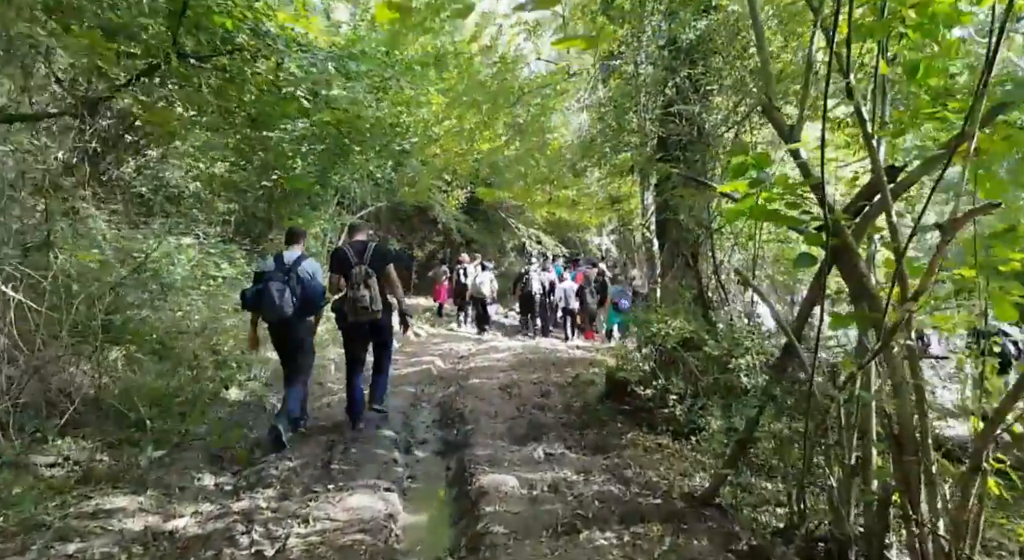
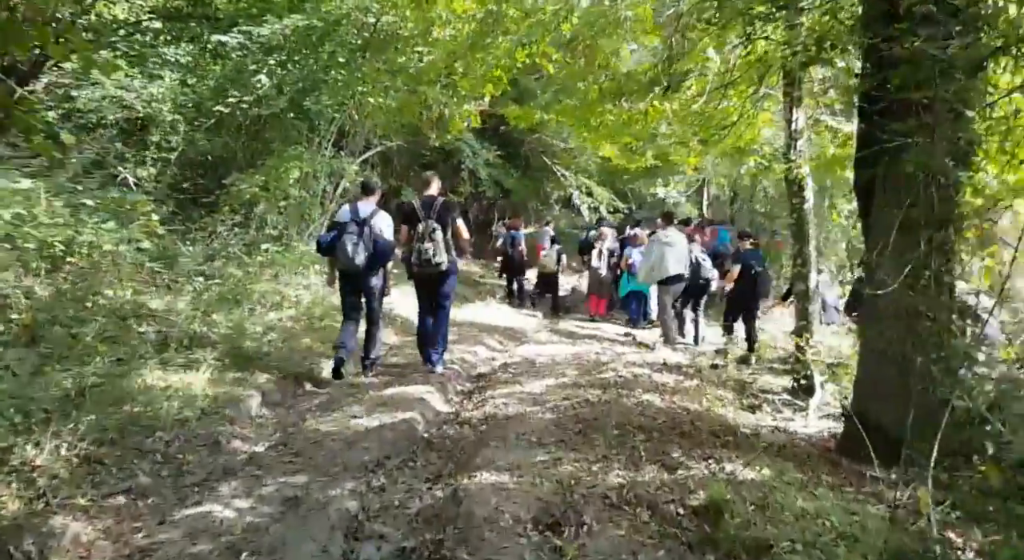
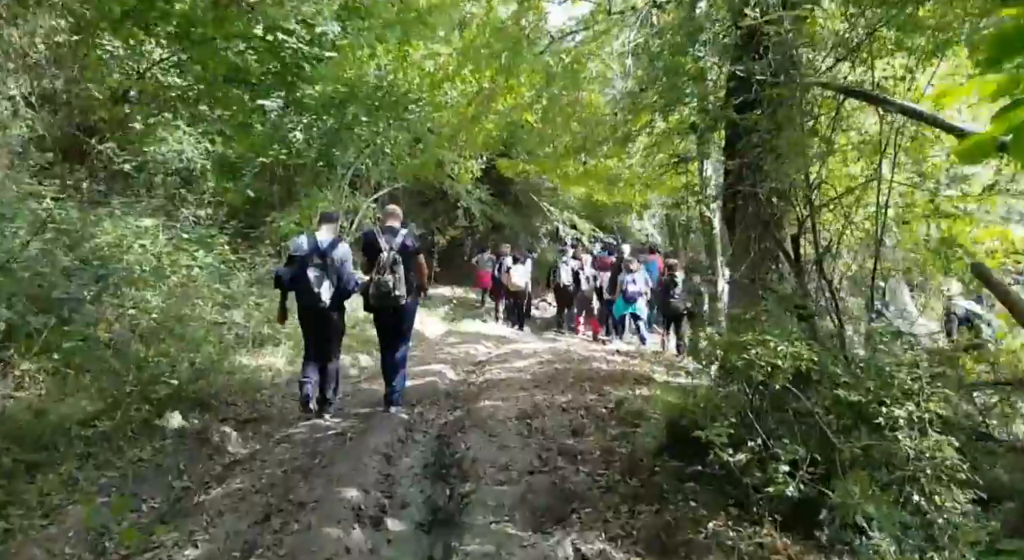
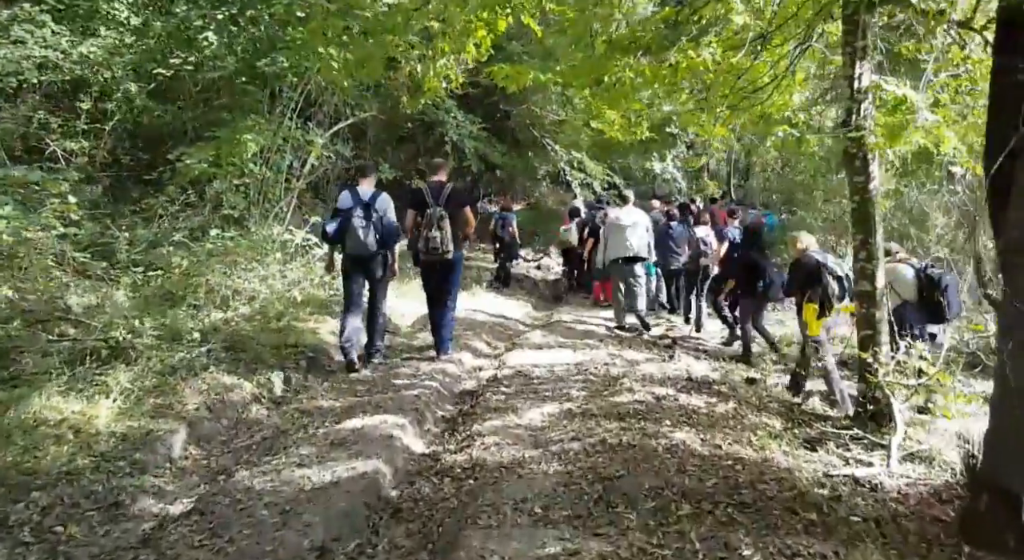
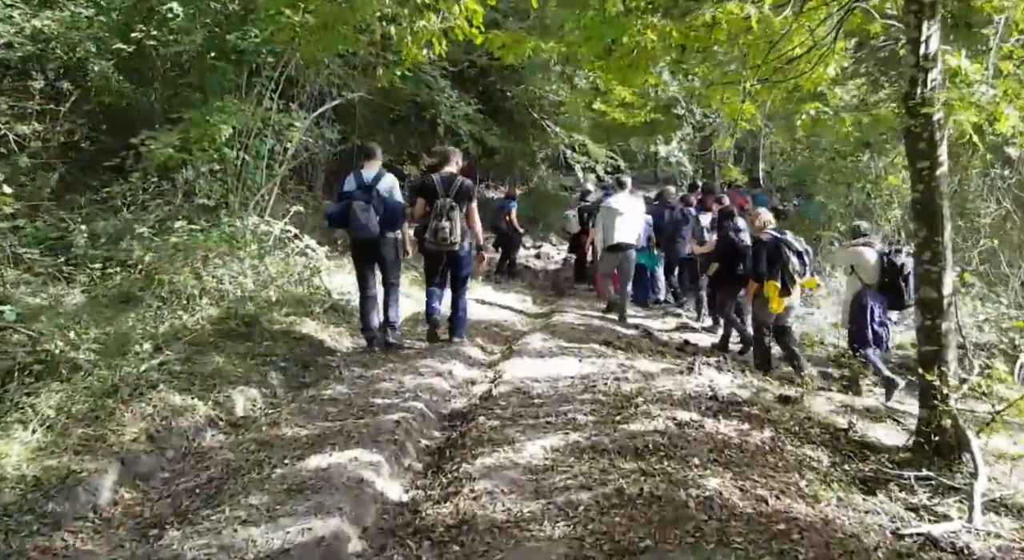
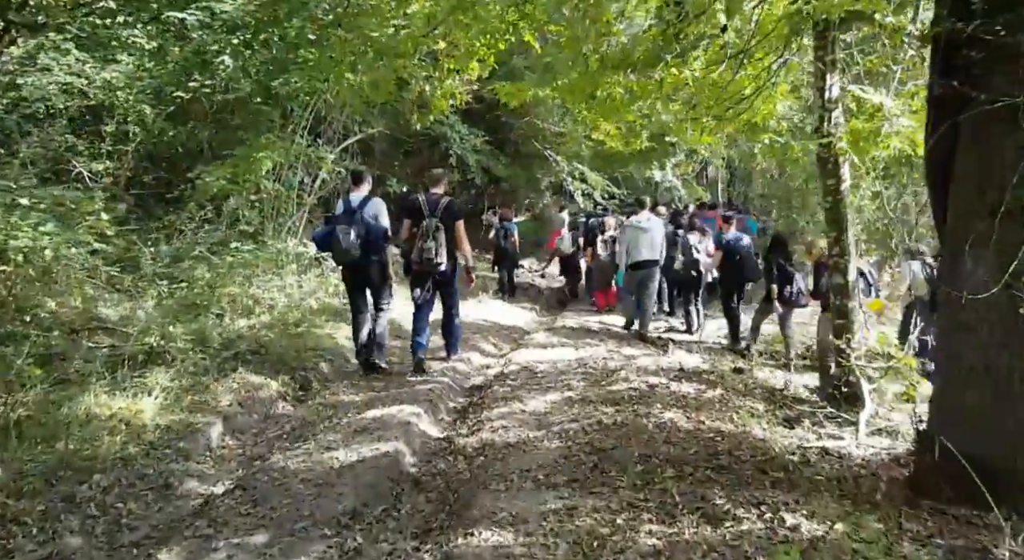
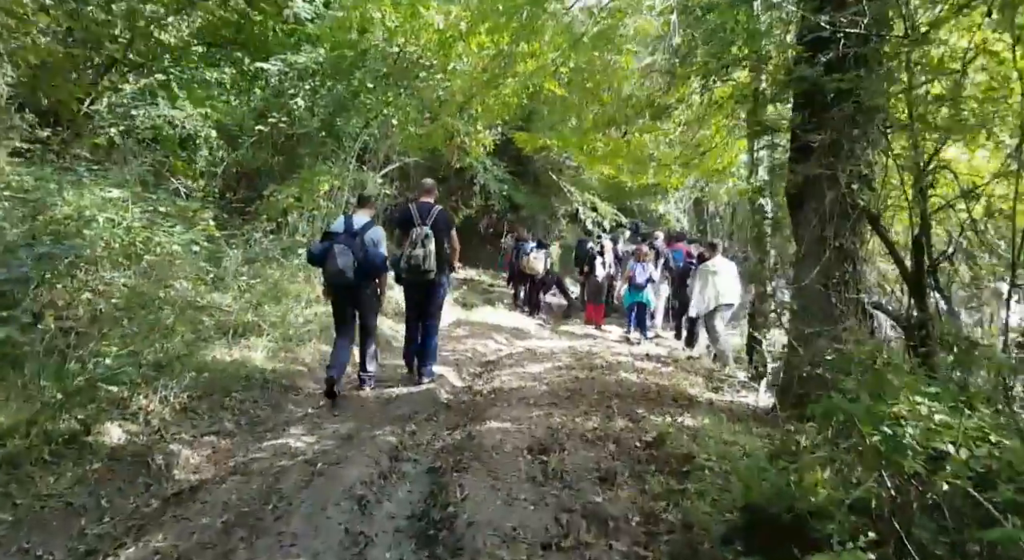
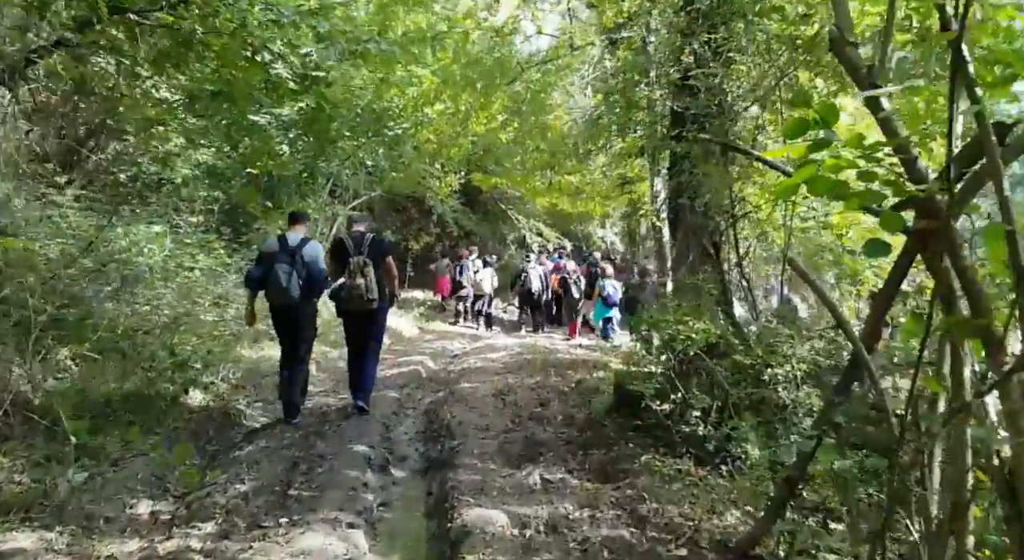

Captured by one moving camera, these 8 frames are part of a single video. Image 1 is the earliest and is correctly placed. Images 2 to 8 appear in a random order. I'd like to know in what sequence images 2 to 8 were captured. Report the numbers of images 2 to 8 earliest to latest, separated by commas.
8, 3, 7, 2, 6, 4, 5
